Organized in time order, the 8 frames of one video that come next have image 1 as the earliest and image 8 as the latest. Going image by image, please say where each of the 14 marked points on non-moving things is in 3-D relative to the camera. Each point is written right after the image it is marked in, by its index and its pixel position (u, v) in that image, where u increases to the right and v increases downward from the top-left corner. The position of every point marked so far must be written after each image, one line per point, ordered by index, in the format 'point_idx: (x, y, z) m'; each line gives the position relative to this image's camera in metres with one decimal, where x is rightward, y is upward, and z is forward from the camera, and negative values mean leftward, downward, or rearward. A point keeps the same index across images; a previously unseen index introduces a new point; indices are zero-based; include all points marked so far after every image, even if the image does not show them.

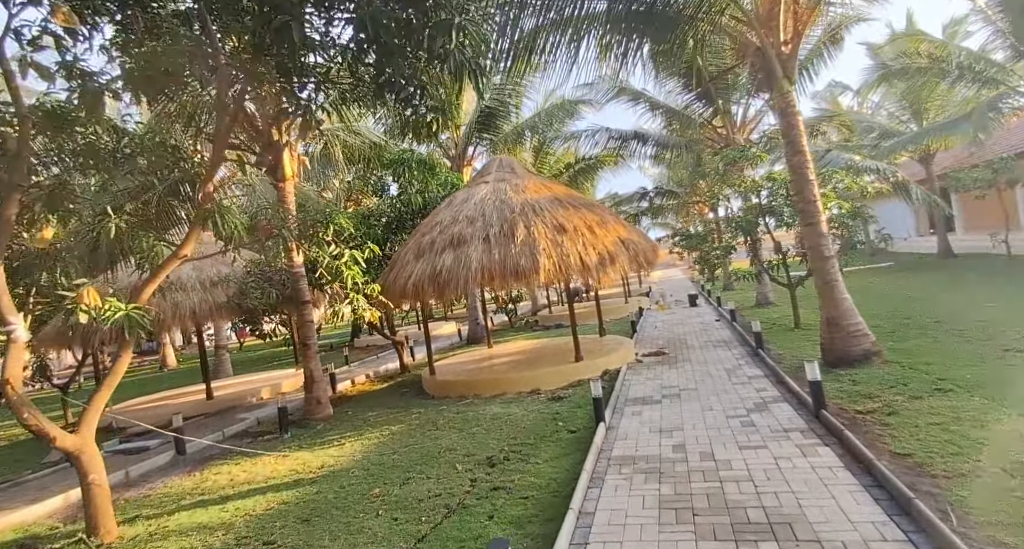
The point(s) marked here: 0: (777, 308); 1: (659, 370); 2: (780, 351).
0: (+7.2, -1.0, +14.1) m
1: (+2.5, -1.7, +8.9) m
2: (+4.7, -1.4, +9.1) m
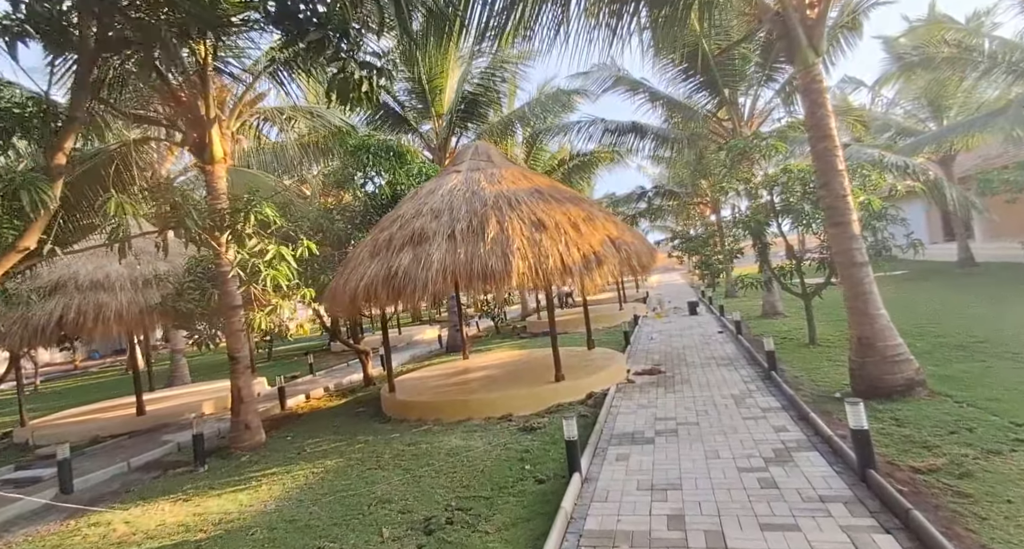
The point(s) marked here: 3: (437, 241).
0: (+6.7, -1.2, +12.8) m
1: (+2.1, -1.8, +7.6) m
2: (+4.2, -1.5, +7.7) m
3: (-1.1, +0.5, +7.5) m
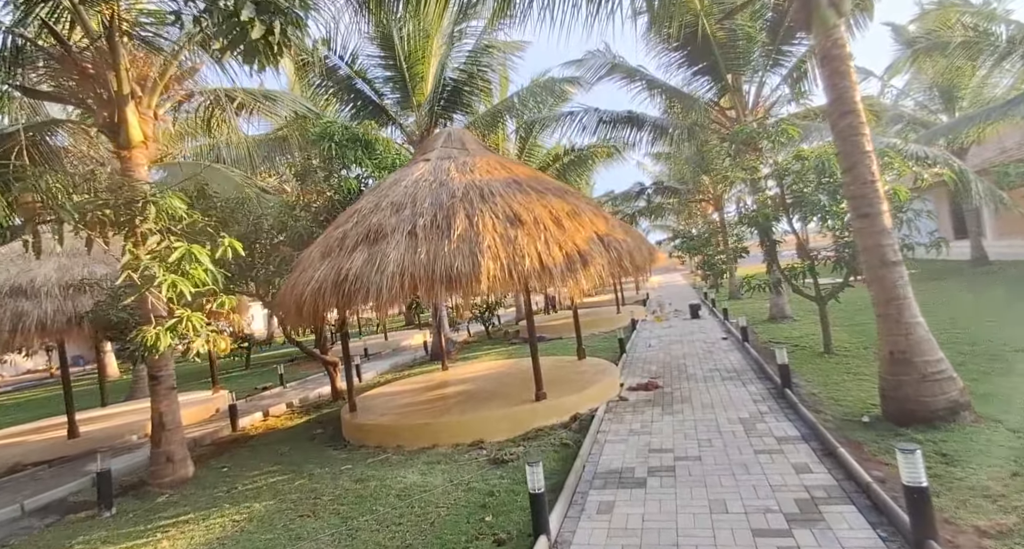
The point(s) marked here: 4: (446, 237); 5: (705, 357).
0: (+6.4, -1.2, +11.7) m
1: (+1.7, -1.8, +6.5) m
2: (+3.8, -1.5, +6.6) m
3: (-1.4, +0.4, +6.4) m
4: (-0.8, +0.5, +6.4) m
5: (+3.6, -1.6, +9.7) m
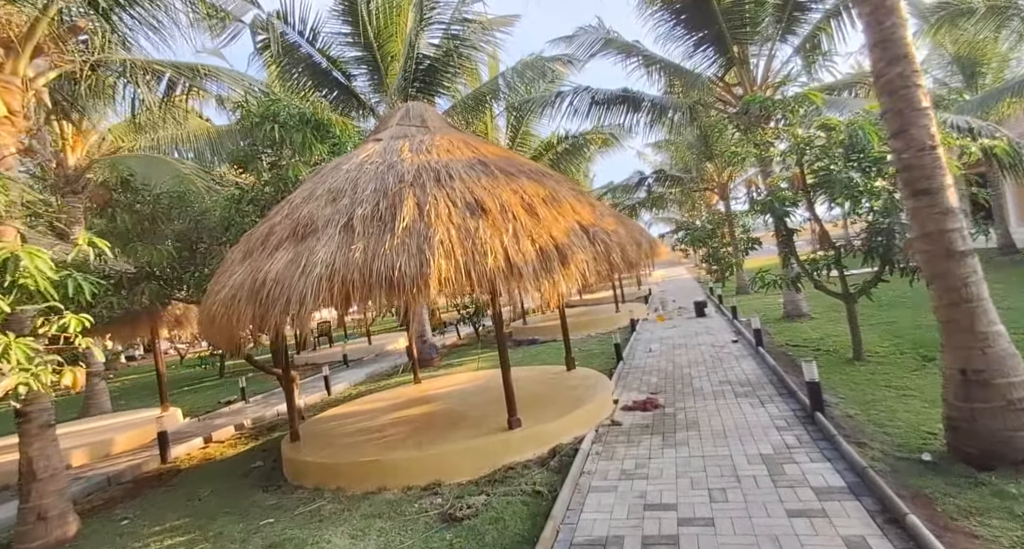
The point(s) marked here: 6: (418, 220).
0: (+6.0, -1.1, +10.4) m
1: (+1.4, -1.8, +5.3) m
2: (+3.5, -1.5, +5.4) m
3: (-1.8, +0.4, +5.2) m
4: (-1.2, +0.4, +5.1) m
5: (+3.3, -1.5, +8.4) m
6: (-0.9, +0.5, +5.1) m
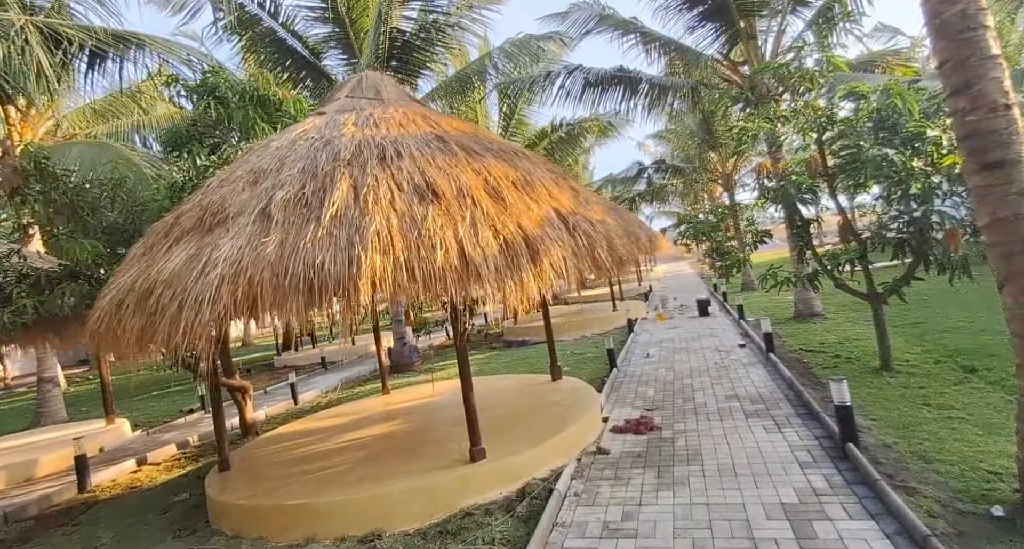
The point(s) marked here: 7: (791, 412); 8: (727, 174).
0: (+5.7, -1.0, +9.4) m
1: (+1.0, -1.8, +4.2) m
2: (+3.1, -1.5, +4.3) m
3: (-2.2, +0.4, +4.2) m
4: (-1.5, +0.4, +4.0) m
5: (+2.9, -1.4, +7.4) m
6: (-1.3, +0.5, +4.1) m
7: (+2.9, -1.4, +5.5) m
8: (+7.9, +3.7, +19.1) m
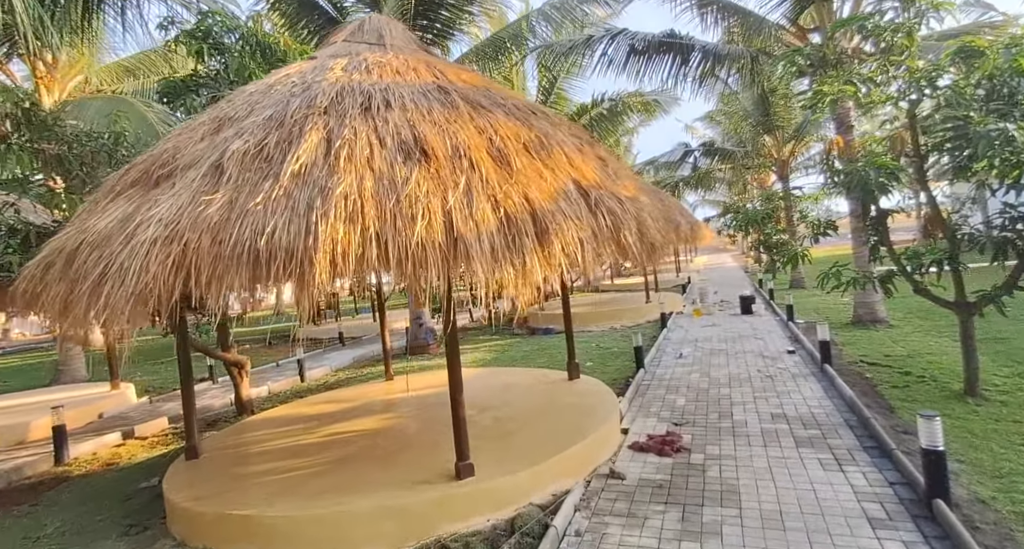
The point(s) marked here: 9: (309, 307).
0: (+6.0, -1.0, +8.2) m
1: (+0.9, -1.7, +3.4) m
2: (+3.1, -1.5, +3.3) m
3: (-2.2, +0.6, +3.4) m
4: (-1.5, +0.6, +3.3) m
5: (+3.1, -1.4, +6.4) m
6: (-1.2, +0.7, +3.3) m
7: (+2.9, -1.4, +4.5) m
8: (+9.2, +3.8, +17.6) m
9: (-1.2, -0.2, +3.0) m
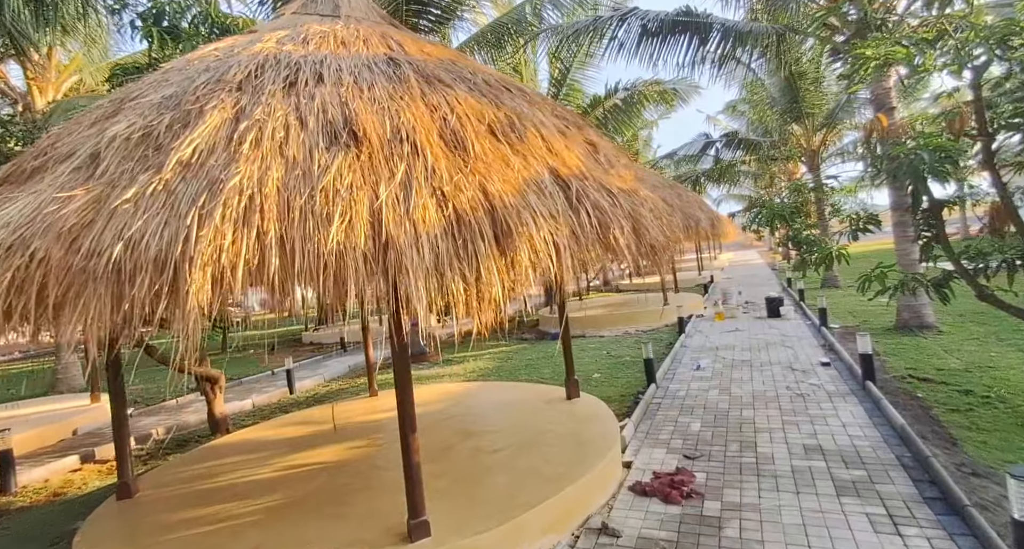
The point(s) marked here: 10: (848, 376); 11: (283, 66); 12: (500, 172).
0: (+6.0, -1.0, +7.1) m
1: (+0.7, -1.8, +2.6) m
2: (+2.8, -1.6, +2.4) m
3: (-2.4, +0.5, +2.8) m
4: (-1.8, +0.5, +2.6) m
5: (+3.0, -1.4, +5.5) m
6: (-1.5, +0.6, +2.6) m
7: (+2.7, -1.5, +3.6) m
8: (+9.5, +3.9, +16.4) m
9: (-1.4, -0.3, +2.3) m
10: (+4.1, -1.2, +6.4) m
11: (-1.4, +1.3, +3.2) m
12: (-0.1, +0.6, +3.0) m
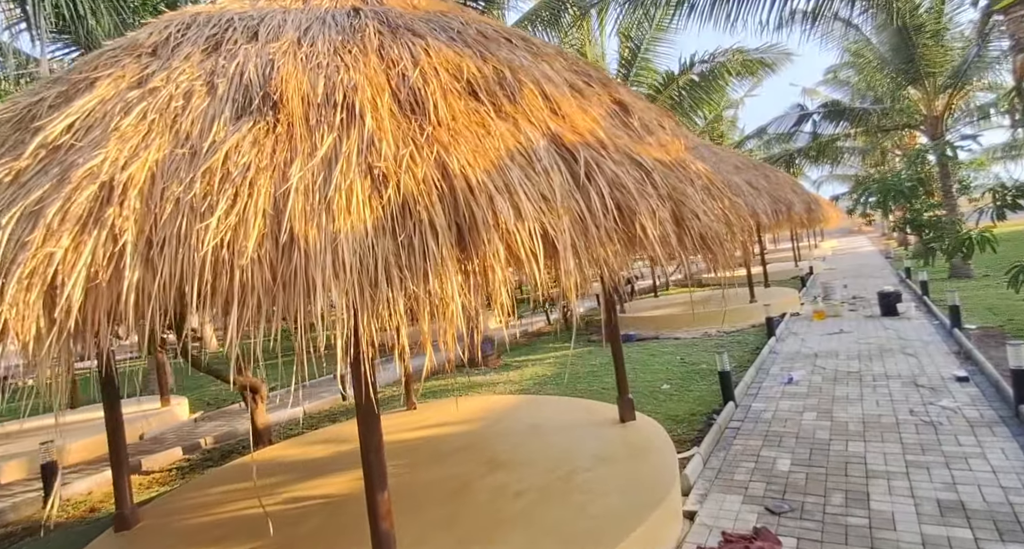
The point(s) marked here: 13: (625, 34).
0: (+6.5, -0.9, +5.3) m
1: (+0.6, -1.8, +1.7) m
2: (+2.7, -1.5, +1.2) m
3: (-2.5, +0.4, +2.3) m
4: (-1.9, +0.5, +2.1) m
5: (+3.3, -1.4, +4.2) m
6: (-1.6, +0.6, +2.1) m
7: (+2.8, -1.4, +2.3) m
8: (+11.3, +4.2, +13.9) m
9: (-1.6, -0.3, +1.7) m
10: (+4.6, -1.1, +4.9) m
11: (-1.4, +1.2, +2.6) m
12: (-0.1, +0.5, +2.1) m
13: (+2.5, +5.5, +11.9) m
